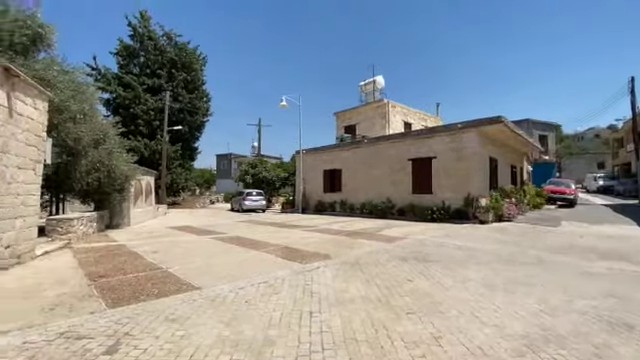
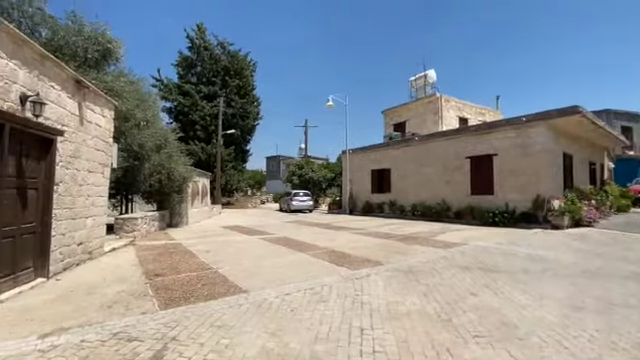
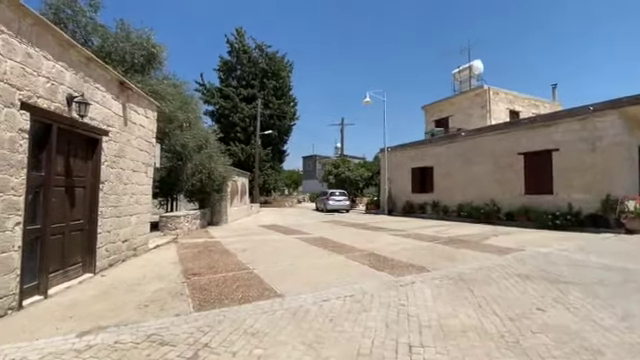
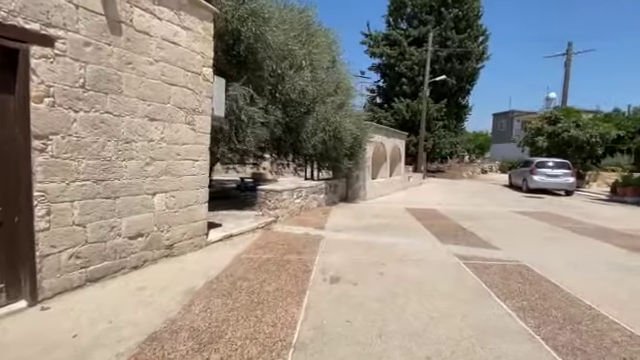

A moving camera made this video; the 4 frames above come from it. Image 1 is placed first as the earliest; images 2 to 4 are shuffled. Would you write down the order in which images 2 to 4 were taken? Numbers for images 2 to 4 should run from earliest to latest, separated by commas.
2, 3, 4
